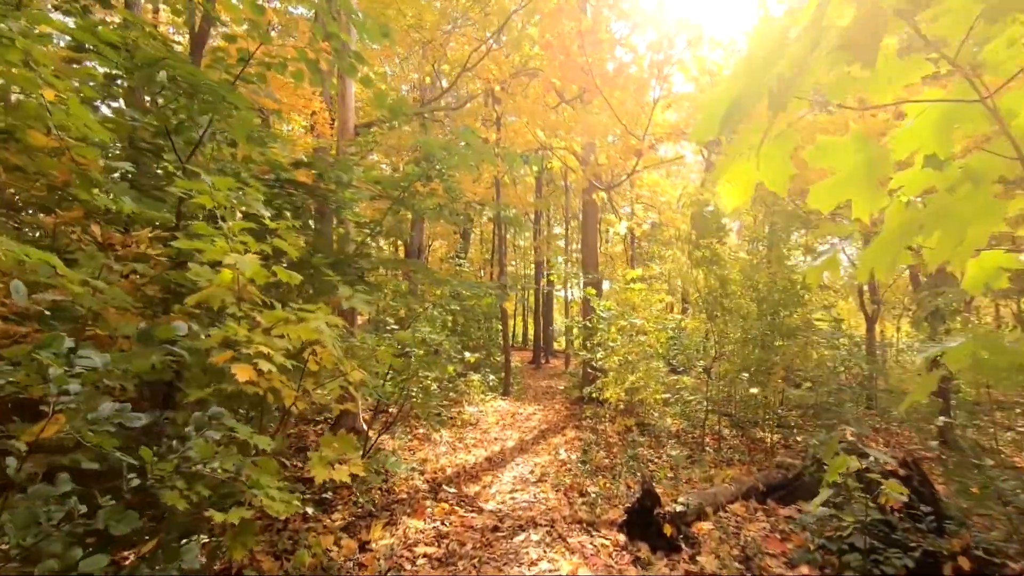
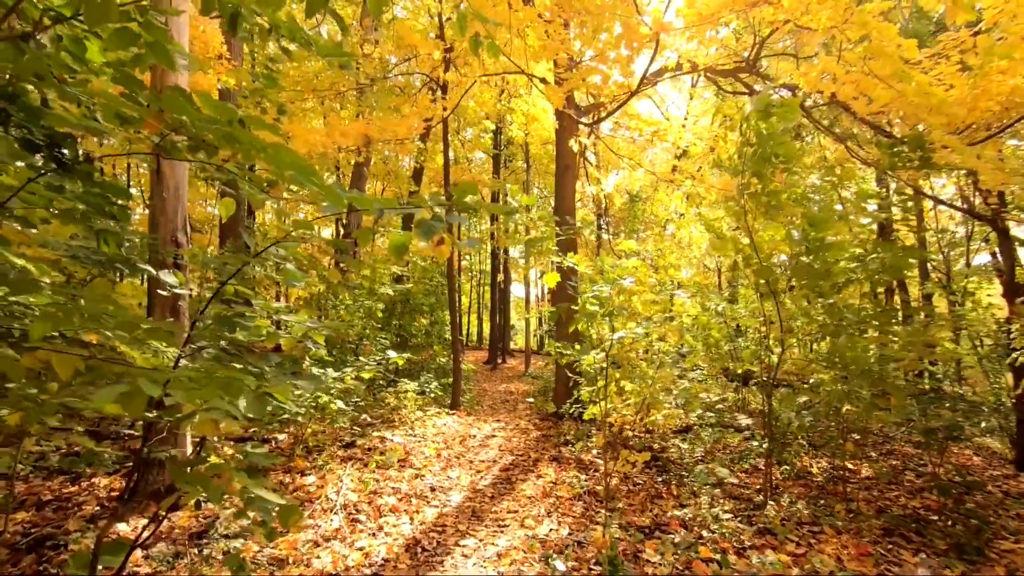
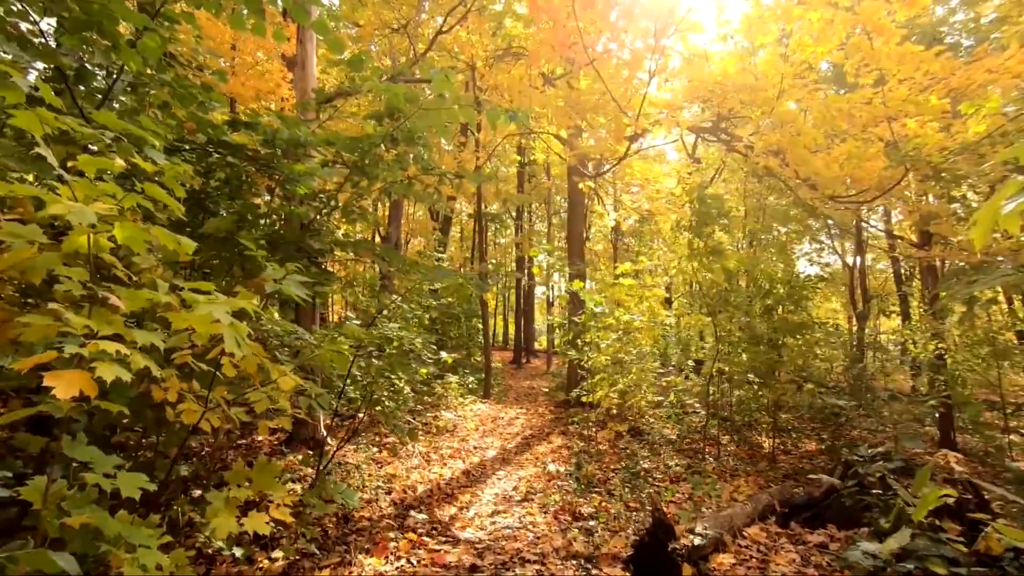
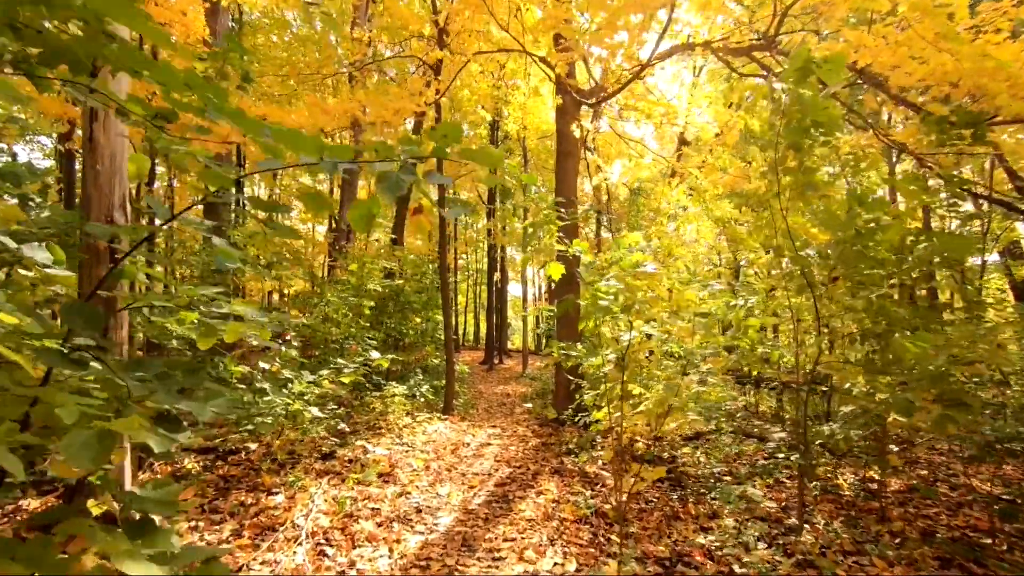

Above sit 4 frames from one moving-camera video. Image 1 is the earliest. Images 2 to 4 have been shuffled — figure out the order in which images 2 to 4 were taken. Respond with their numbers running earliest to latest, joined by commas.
3, 2, 4
